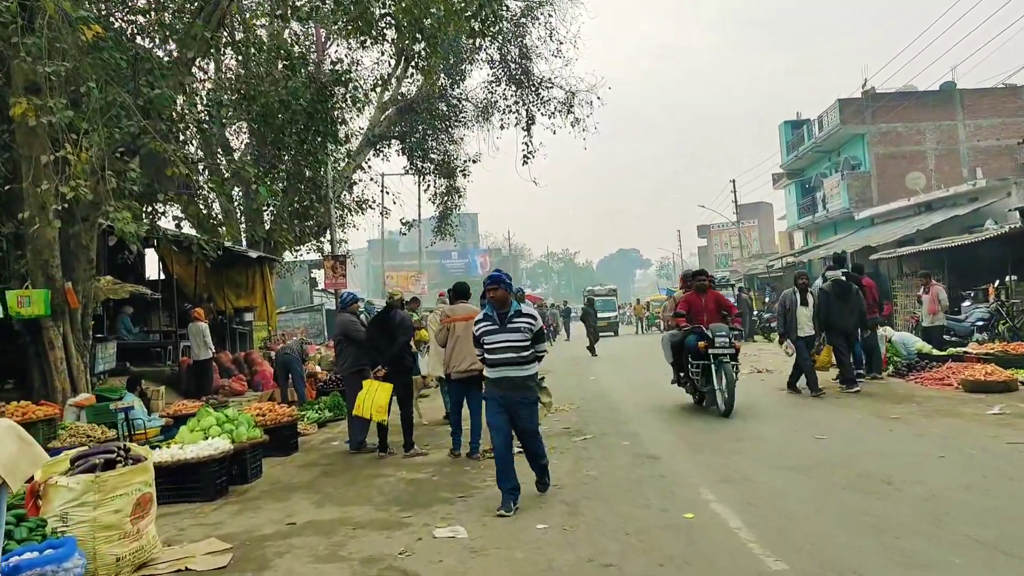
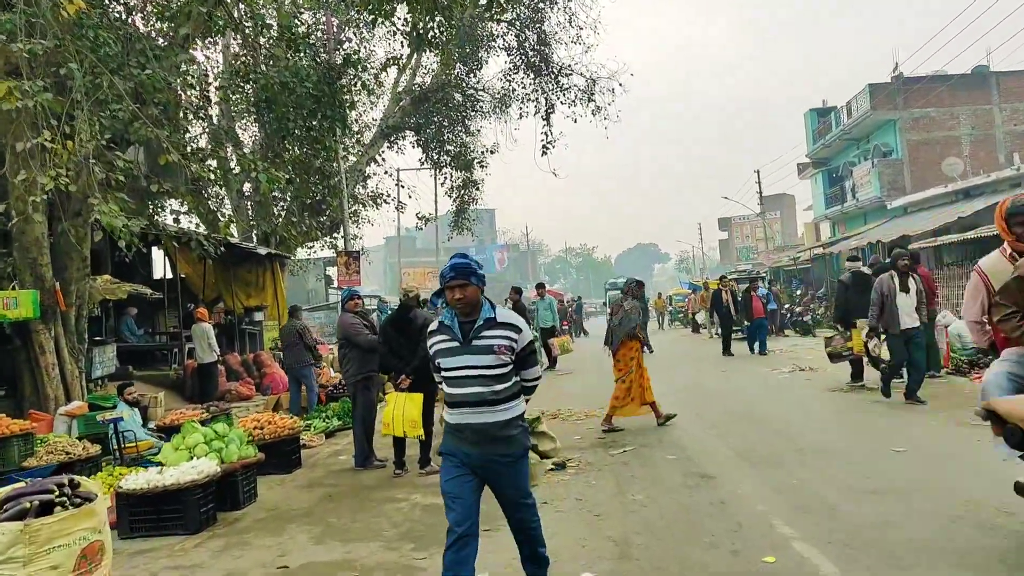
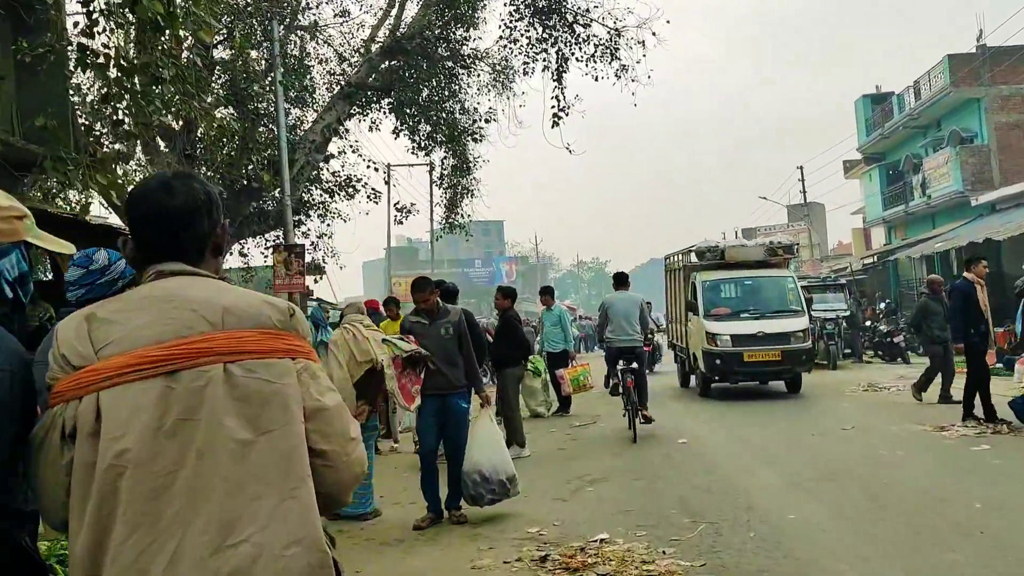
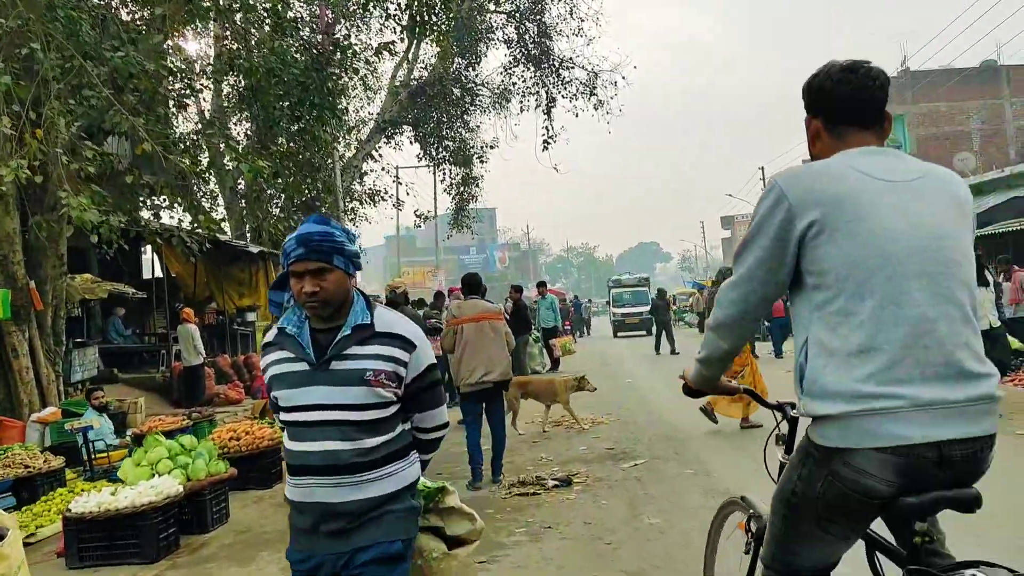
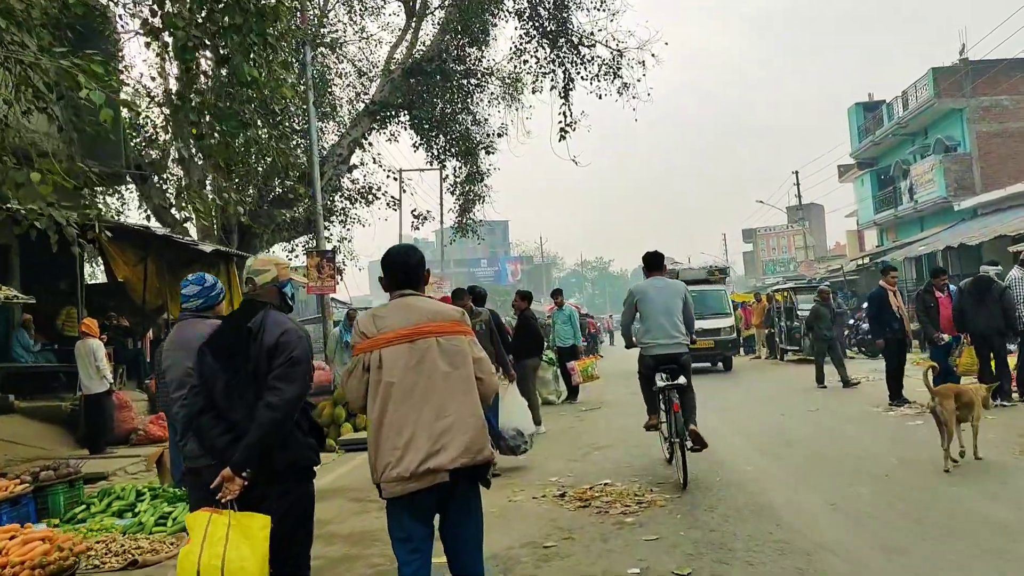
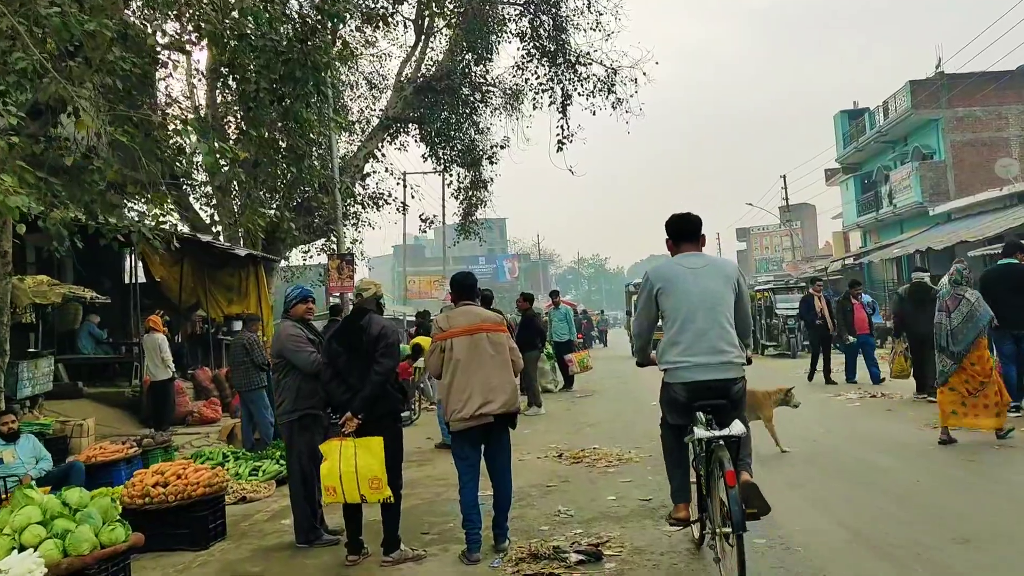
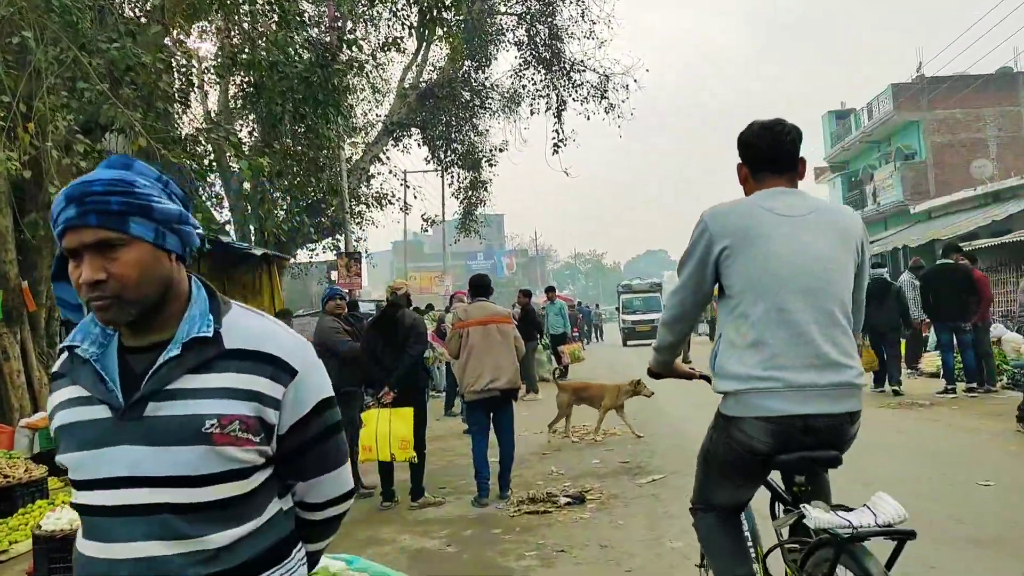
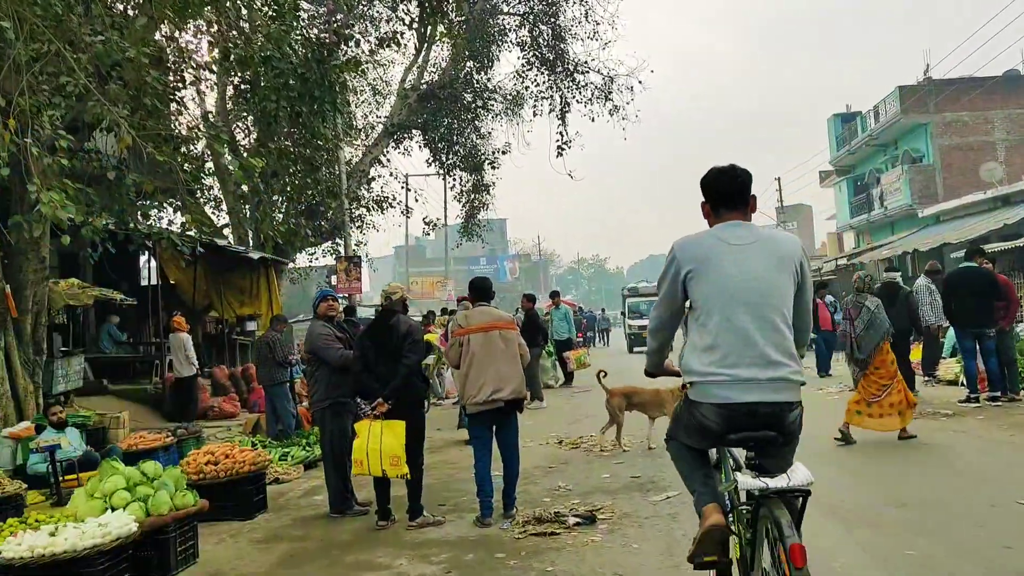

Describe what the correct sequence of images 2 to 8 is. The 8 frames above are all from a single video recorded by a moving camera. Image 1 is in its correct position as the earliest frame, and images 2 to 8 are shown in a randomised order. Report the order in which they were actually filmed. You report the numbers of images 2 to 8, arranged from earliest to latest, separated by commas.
2, 4, 7, 8, 6, 5, 3
